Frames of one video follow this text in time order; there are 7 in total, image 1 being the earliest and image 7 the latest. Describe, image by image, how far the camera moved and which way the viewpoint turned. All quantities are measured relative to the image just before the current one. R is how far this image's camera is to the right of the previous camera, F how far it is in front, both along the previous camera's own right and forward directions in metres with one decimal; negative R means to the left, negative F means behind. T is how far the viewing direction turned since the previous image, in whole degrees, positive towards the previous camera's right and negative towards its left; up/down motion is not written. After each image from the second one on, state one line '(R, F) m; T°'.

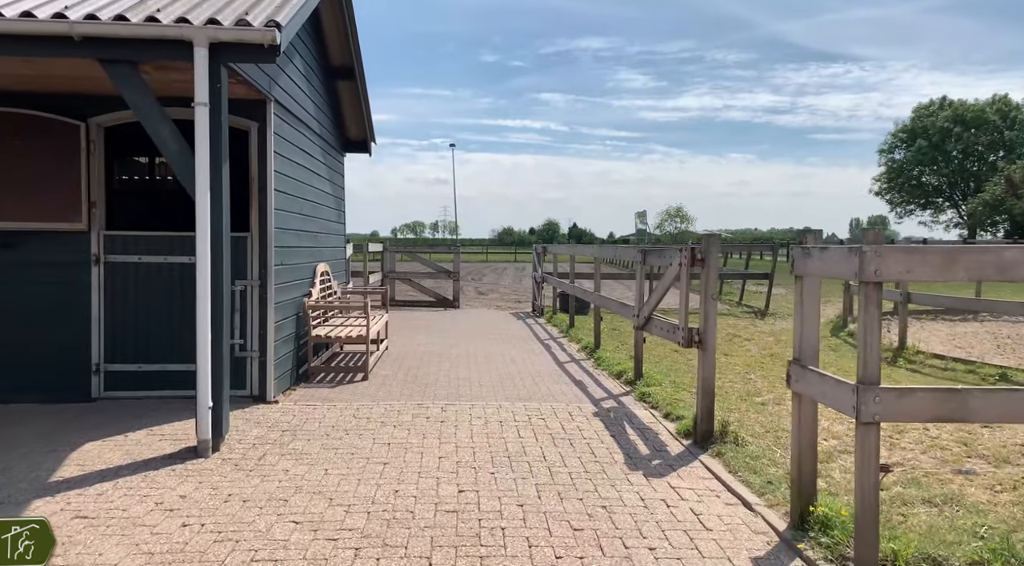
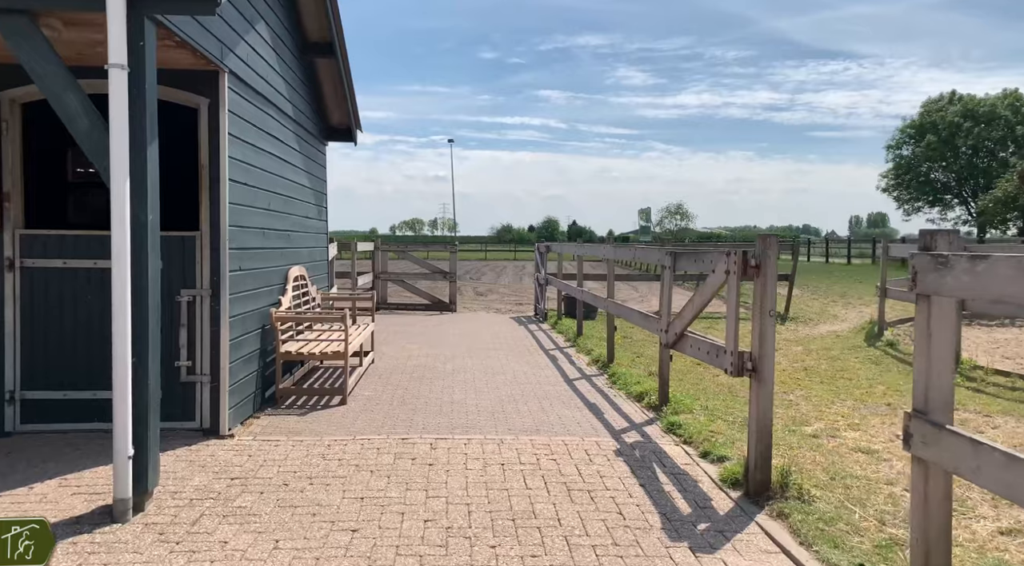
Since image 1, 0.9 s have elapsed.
(0.0, +0.9) m; 0°
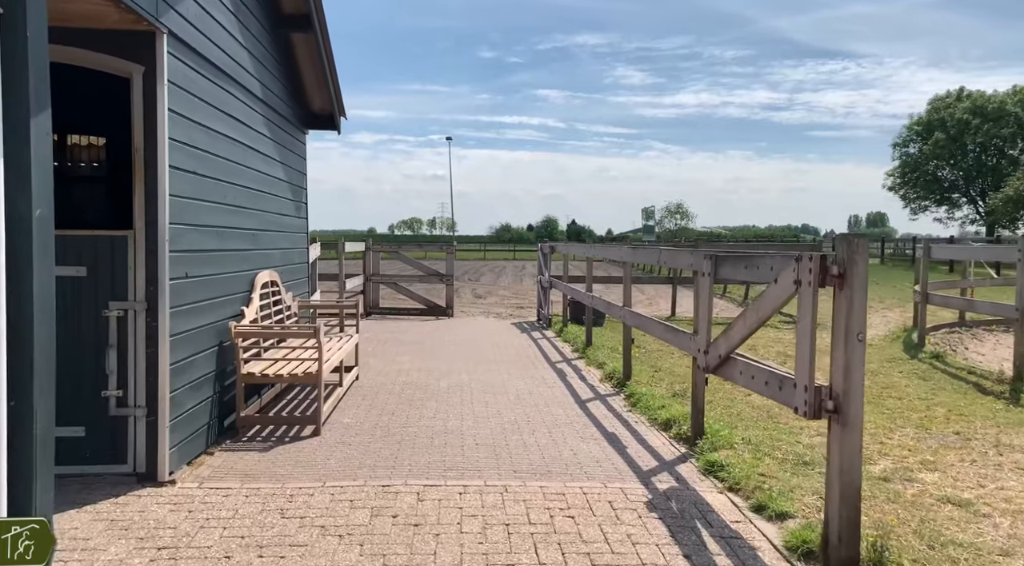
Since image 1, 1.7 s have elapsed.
(0.0, +0.8) m; 0°
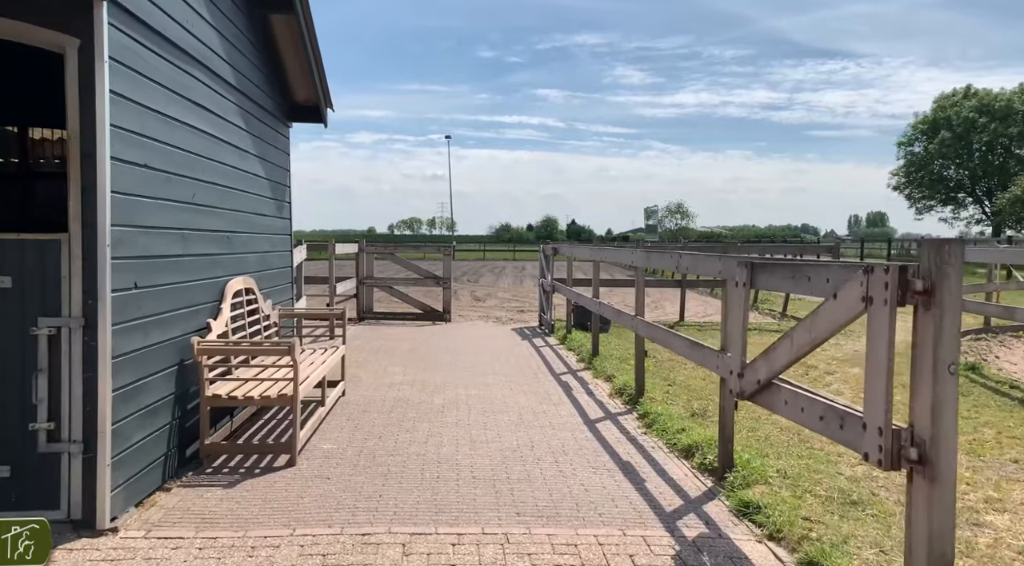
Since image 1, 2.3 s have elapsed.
(0.0, +0.5) m; 0°
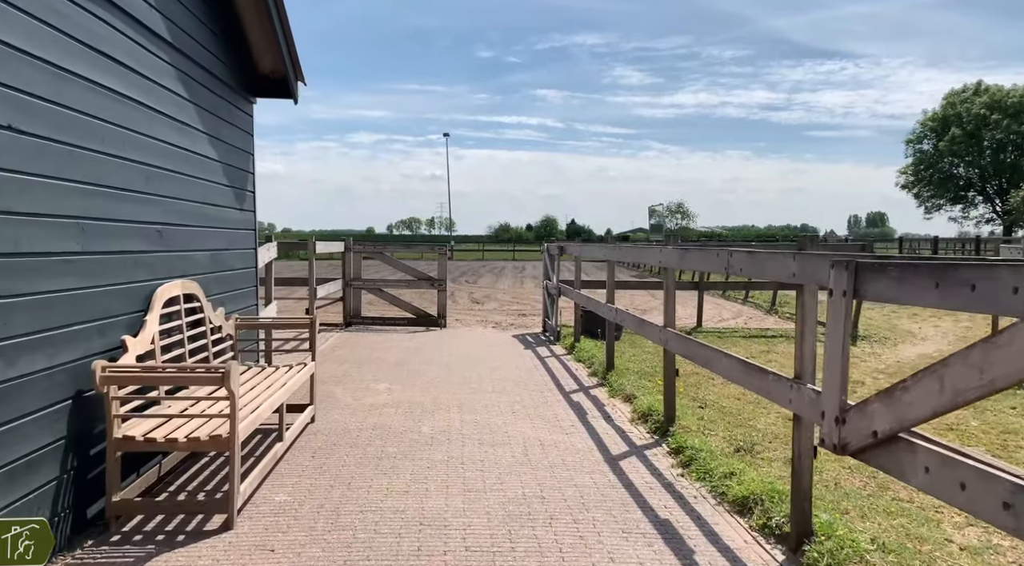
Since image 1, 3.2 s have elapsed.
(0.0, +1.0) m; 0°
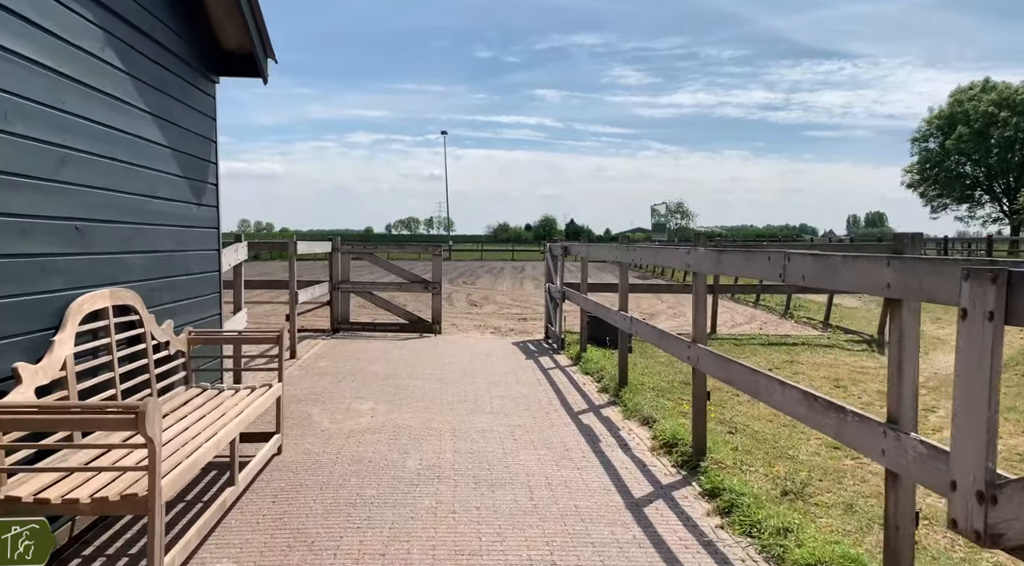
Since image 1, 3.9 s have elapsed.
(0.0, +0.7) m; 0°
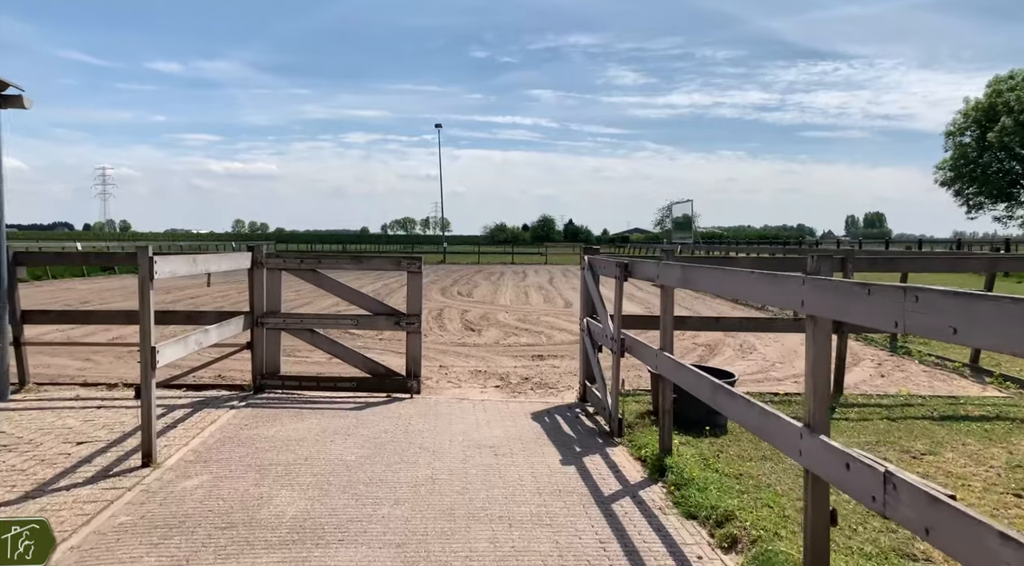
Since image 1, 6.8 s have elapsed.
(-0.2, +3.3) m; 0°
